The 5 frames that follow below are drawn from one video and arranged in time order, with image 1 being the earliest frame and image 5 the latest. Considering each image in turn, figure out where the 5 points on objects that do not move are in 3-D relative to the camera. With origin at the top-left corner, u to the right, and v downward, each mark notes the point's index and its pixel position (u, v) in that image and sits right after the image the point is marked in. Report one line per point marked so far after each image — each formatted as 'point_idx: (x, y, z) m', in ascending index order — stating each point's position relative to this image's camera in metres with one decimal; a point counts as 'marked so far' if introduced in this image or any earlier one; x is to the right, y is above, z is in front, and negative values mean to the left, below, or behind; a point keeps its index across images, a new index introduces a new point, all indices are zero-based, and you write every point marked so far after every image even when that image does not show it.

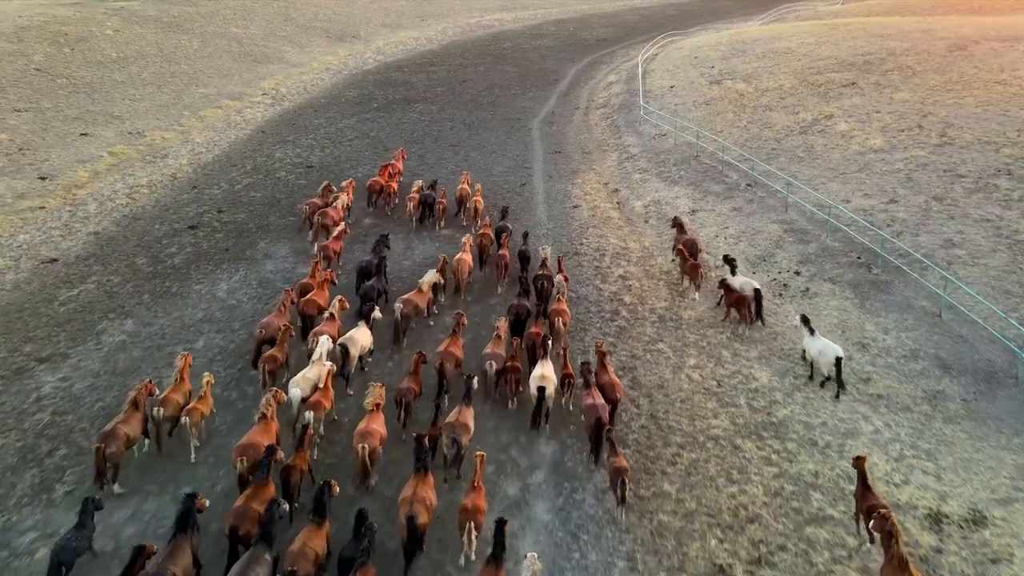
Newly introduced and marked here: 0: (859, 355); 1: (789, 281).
0: (+6.4, -1.2, +13.3) m
1: (+6.1, +0.1, +16.0) m
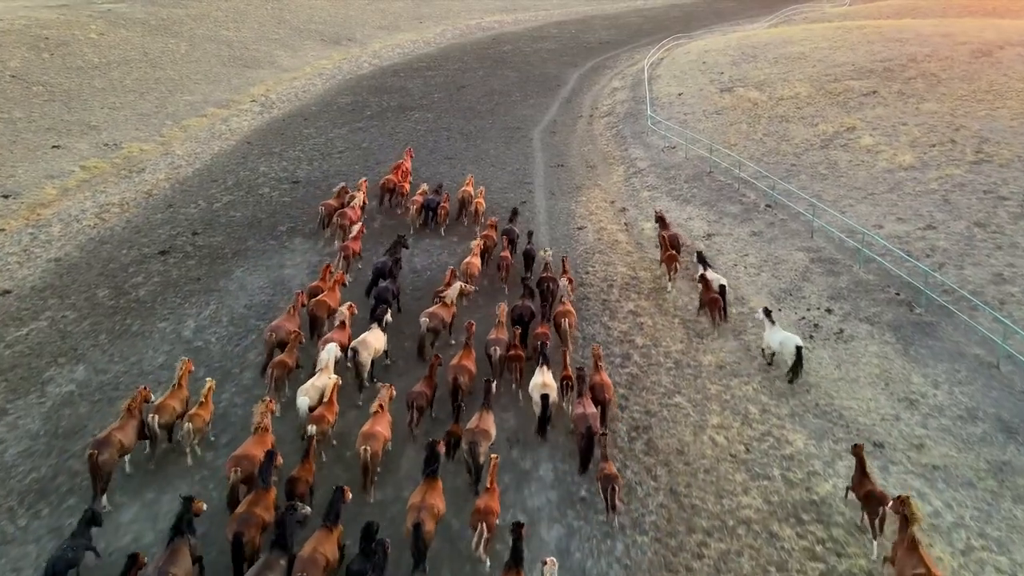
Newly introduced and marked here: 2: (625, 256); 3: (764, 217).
0: (+6.4, -2.0, +11.7) m
1: (+6.1, -0.7, +14.3) m
2: (+2.9, +0.8, +18.5) m
3: (+6.6, +1.8, +18.8) m
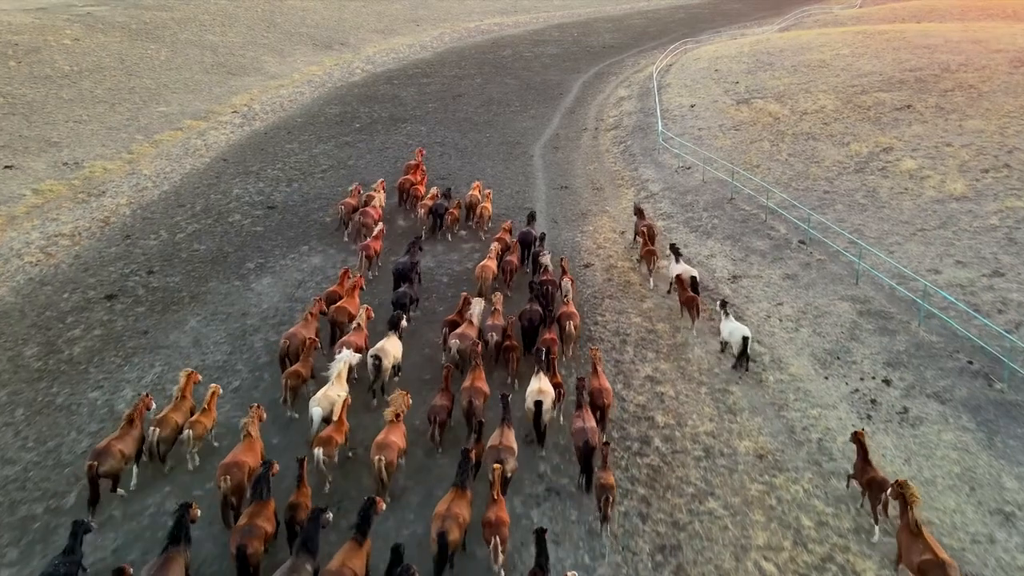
0: (+6.3, -3.2, +9.3) m
1: (+6.0, -1.8, +11.9) m
2: (+2.8, -0.3, +16.1) m
3: (+6.5, +0.7, +16.4) m
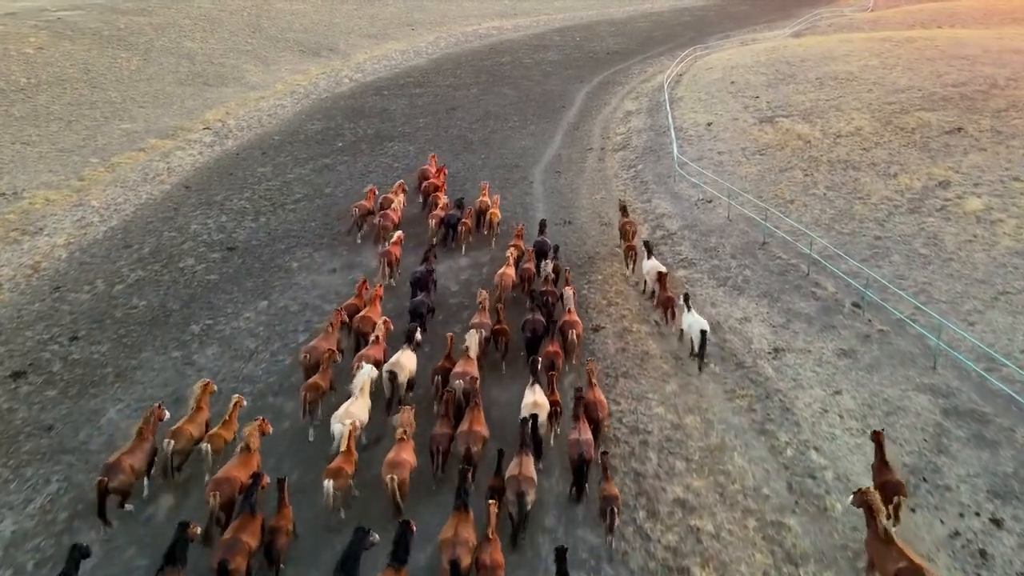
0: (+6.2, -4.6, +6.3) m
1: (+5.9, -3.2, +9.0) m
2: (+2.7, -1.7, +13.2) m
3: (+6.4, -0.7, +13.5) m
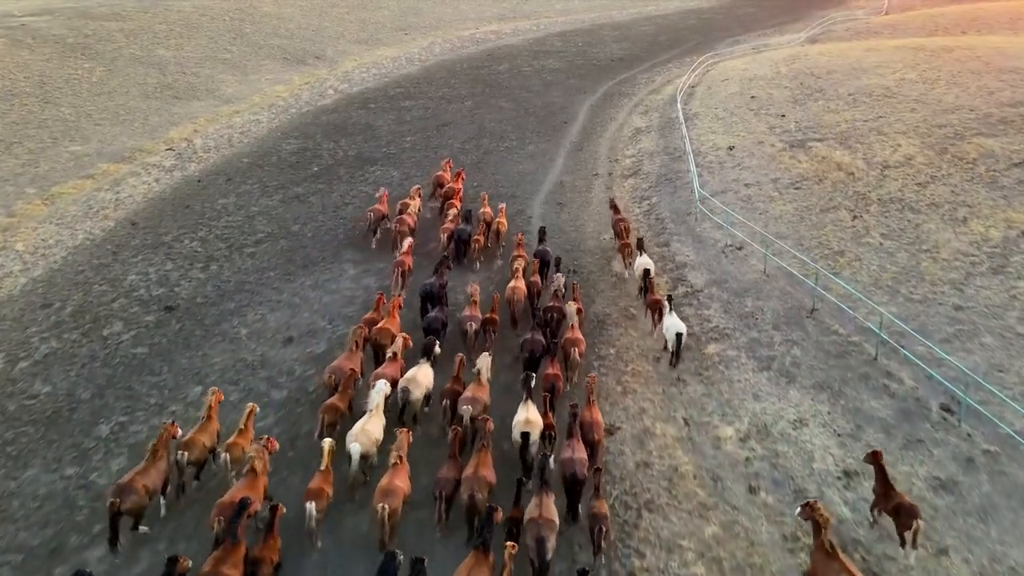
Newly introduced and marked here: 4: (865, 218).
0: (+6.0, -6.1, +3.2) m
1: (+5.8, -4.7, +5.8) m
2: (+2.6, -3.2, +10.0) m
3: (+6.3, -2.2, +10.3) m
4: (+8.3, +1.6, +17.1) m
